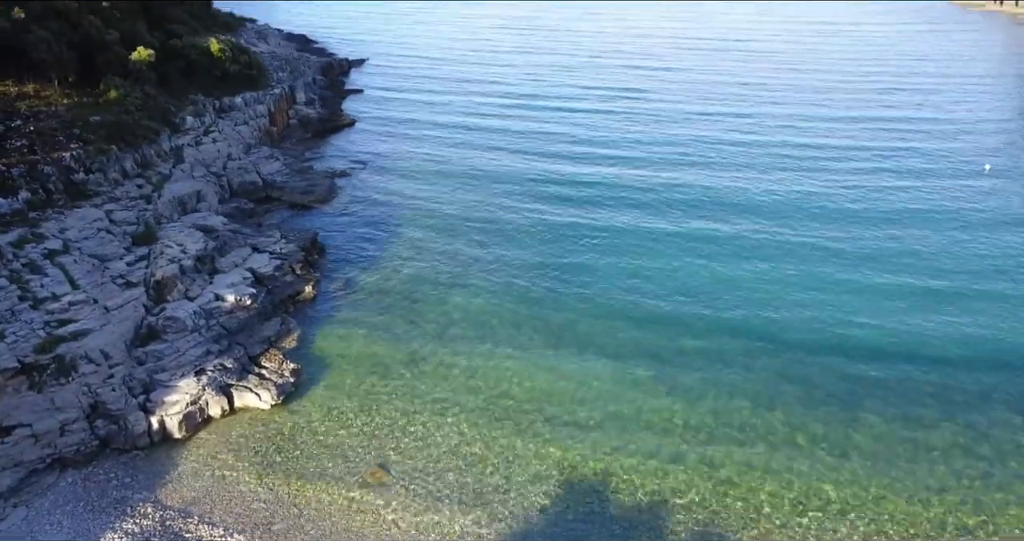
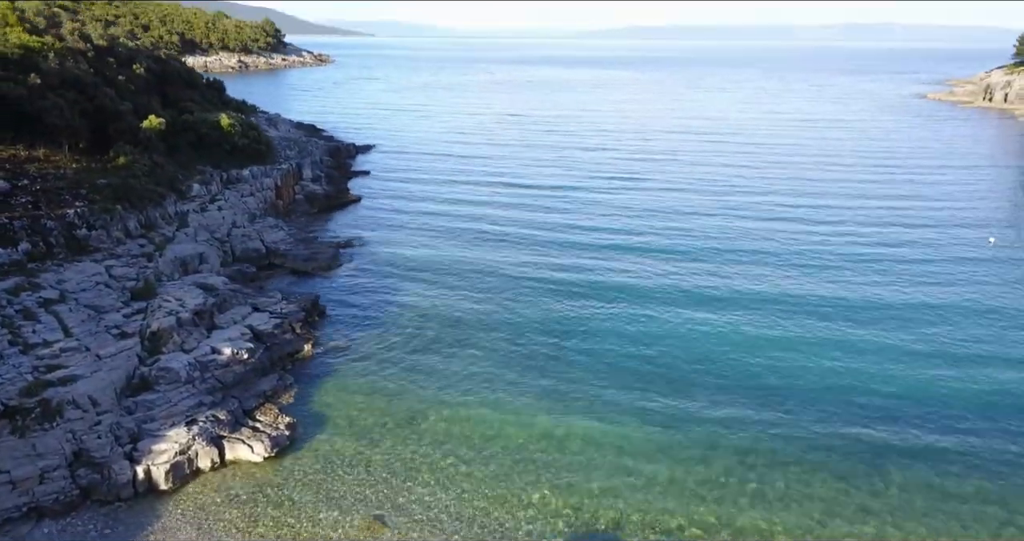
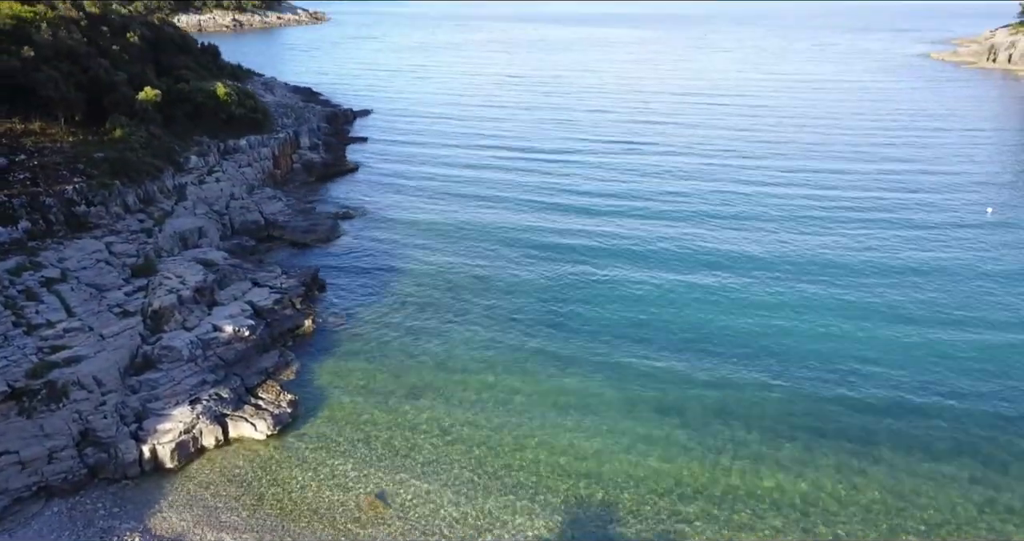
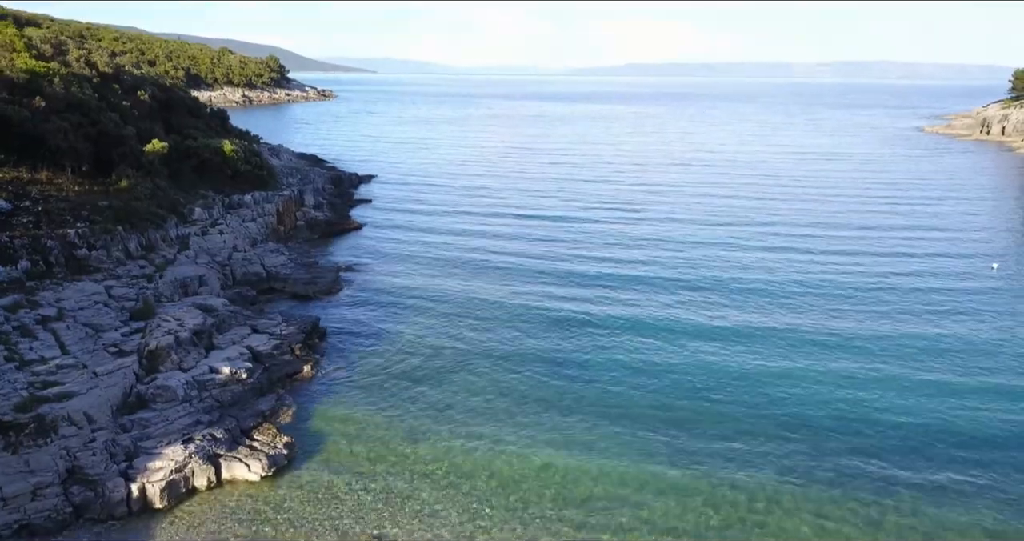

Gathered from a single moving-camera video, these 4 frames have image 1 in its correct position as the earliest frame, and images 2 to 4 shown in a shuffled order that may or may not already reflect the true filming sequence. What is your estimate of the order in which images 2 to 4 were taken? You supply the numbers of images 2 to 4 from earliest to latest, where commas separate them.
3, 2, 4
